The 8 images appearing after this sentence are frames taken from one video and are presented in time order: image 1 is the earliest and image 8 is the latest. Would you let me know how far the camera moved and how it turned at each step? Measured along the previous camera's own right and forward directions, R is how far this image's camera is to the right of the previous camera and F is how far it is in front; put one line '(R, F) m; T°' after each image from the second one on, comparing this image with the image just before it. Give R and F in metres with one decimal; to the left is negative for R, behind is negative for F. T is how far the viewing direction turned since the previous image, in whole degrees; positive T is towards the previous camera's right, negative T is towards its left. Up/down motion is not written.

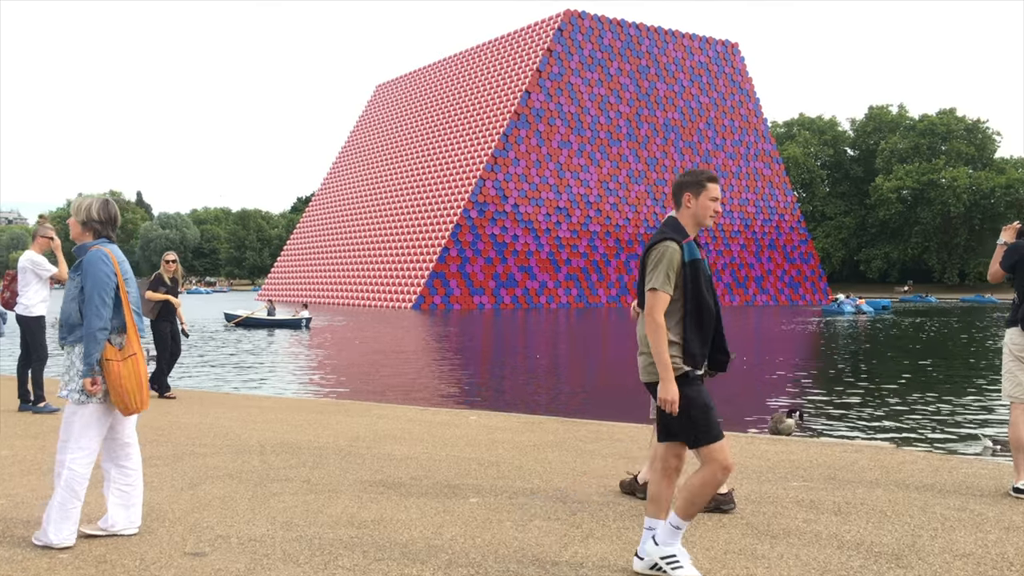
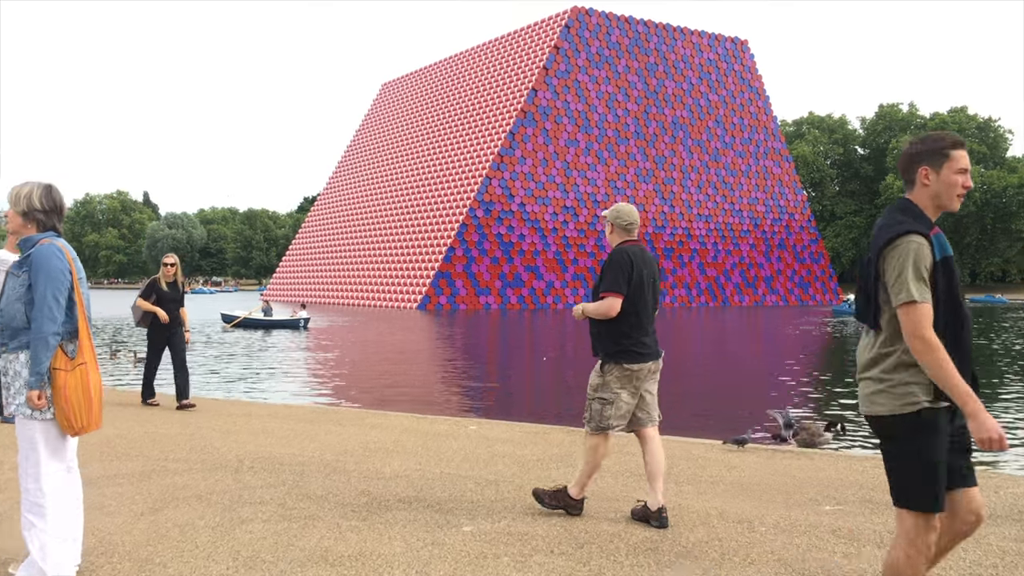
(0.0, +0.5) m; 0°
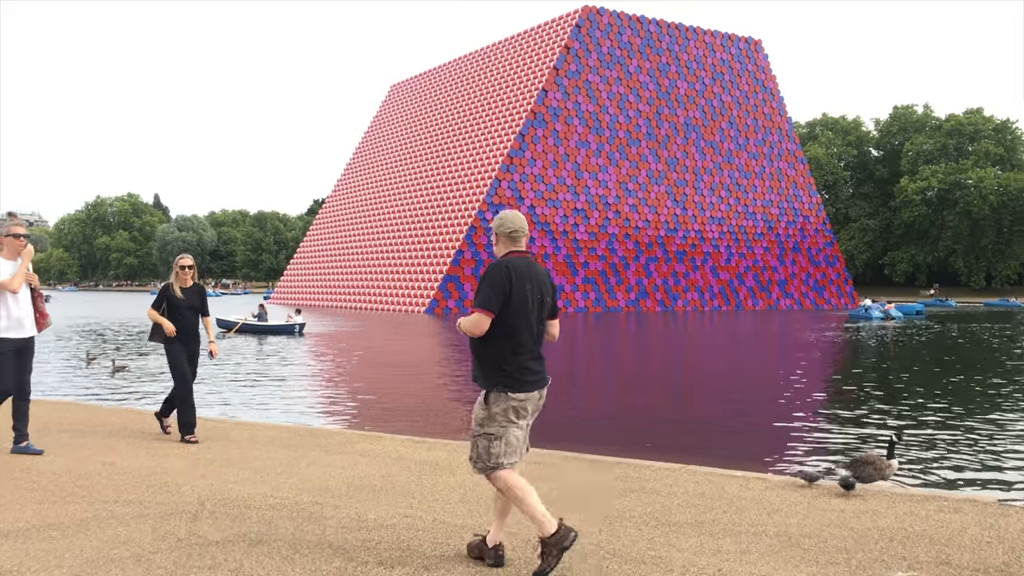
(0.0, +0.8) m; -1°
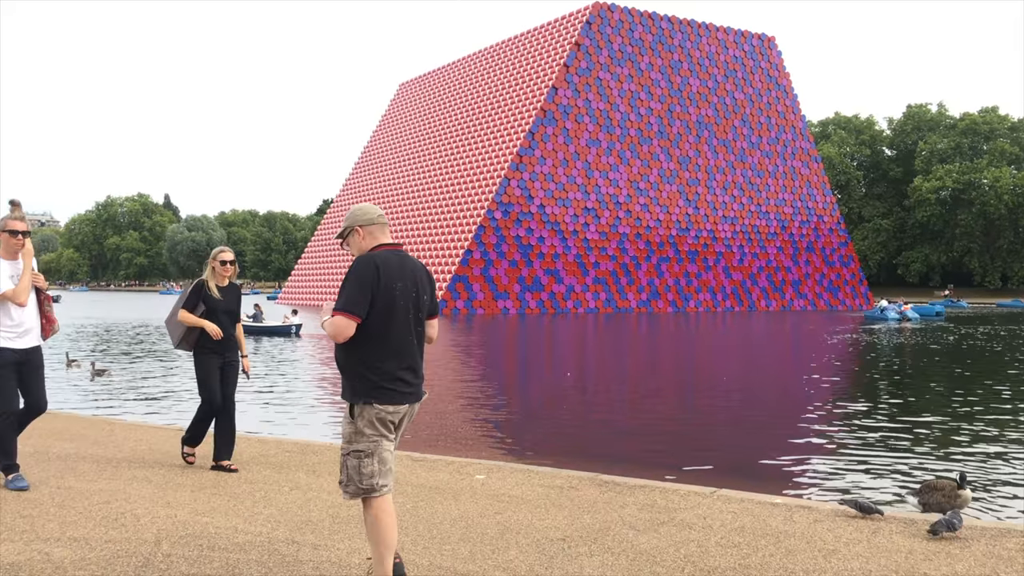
(0.0, +0.7) m; -1°
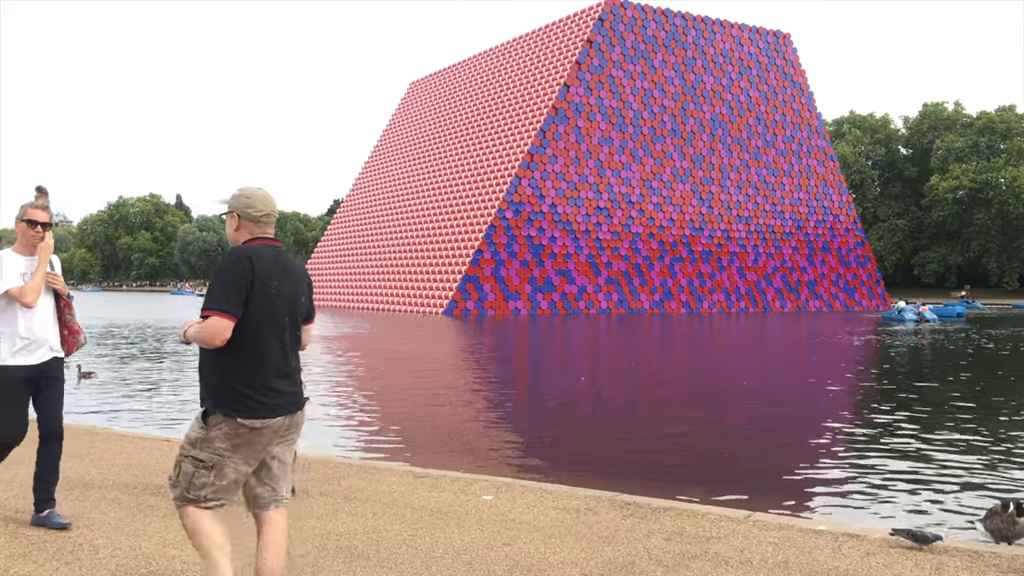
(0.0, +0.6) m; -1°
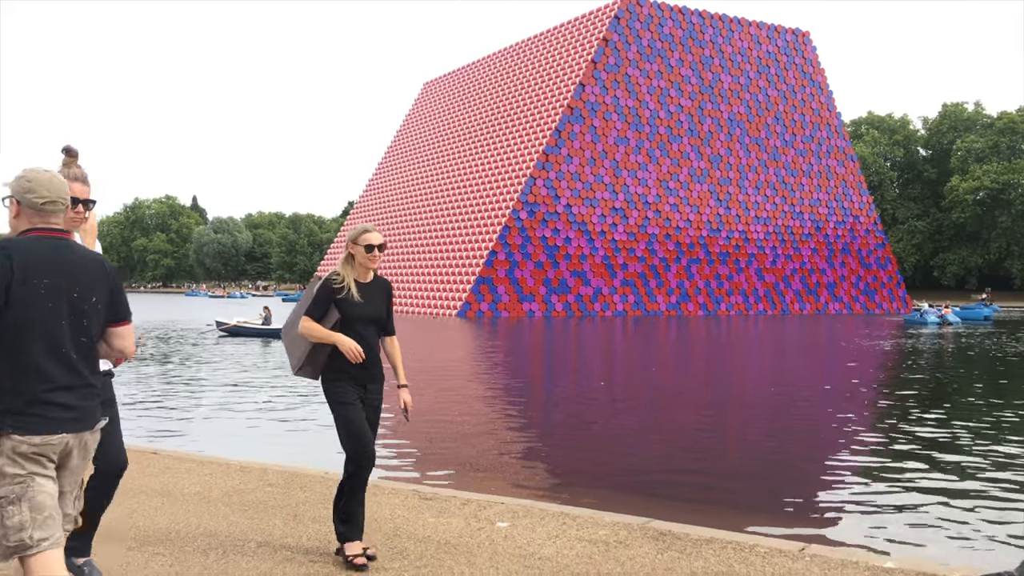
(0.0, +0.7) m; -1°
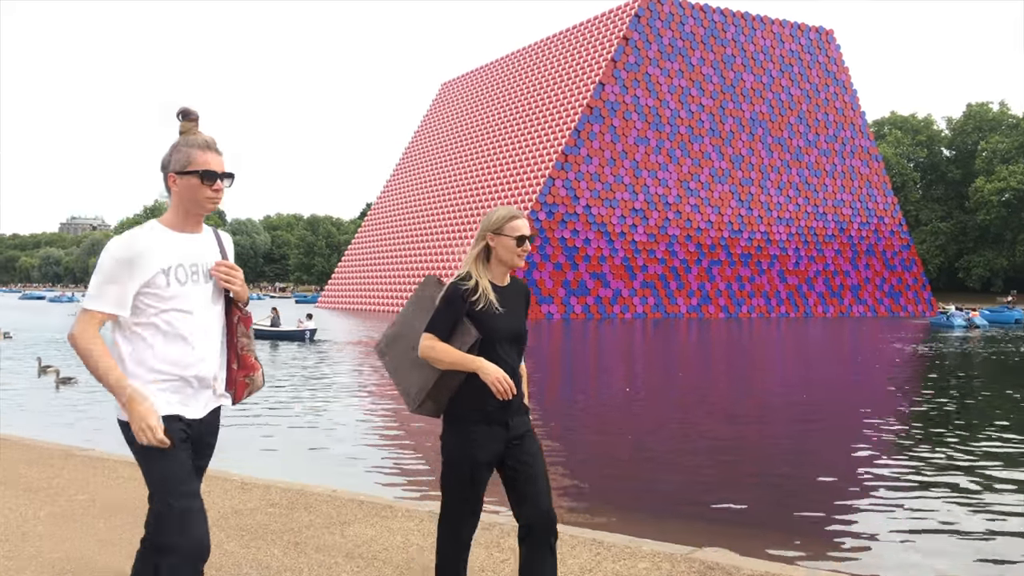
(0.0, +0.5) m; -1°
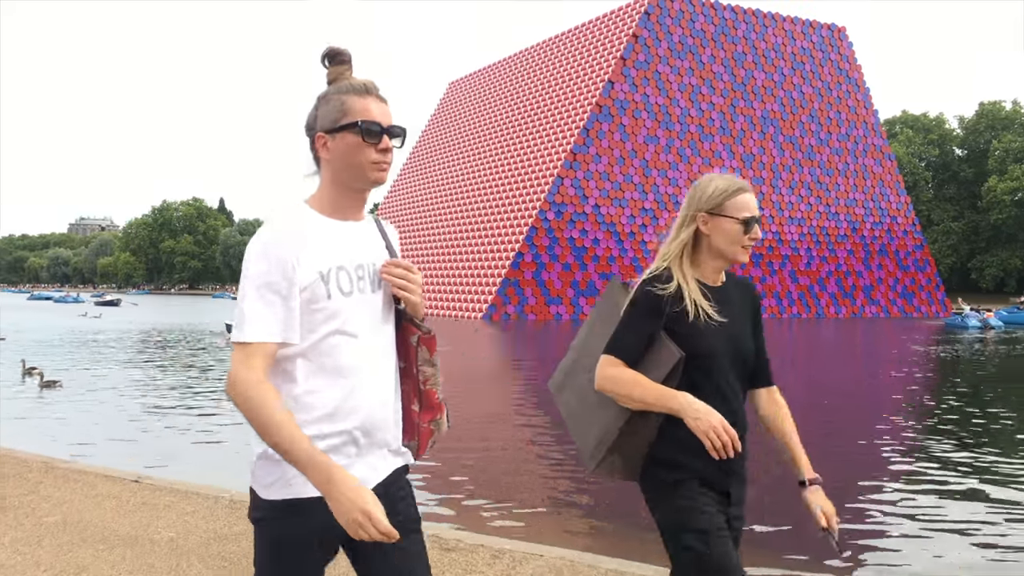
(0.0, +0.5) m; 0°
